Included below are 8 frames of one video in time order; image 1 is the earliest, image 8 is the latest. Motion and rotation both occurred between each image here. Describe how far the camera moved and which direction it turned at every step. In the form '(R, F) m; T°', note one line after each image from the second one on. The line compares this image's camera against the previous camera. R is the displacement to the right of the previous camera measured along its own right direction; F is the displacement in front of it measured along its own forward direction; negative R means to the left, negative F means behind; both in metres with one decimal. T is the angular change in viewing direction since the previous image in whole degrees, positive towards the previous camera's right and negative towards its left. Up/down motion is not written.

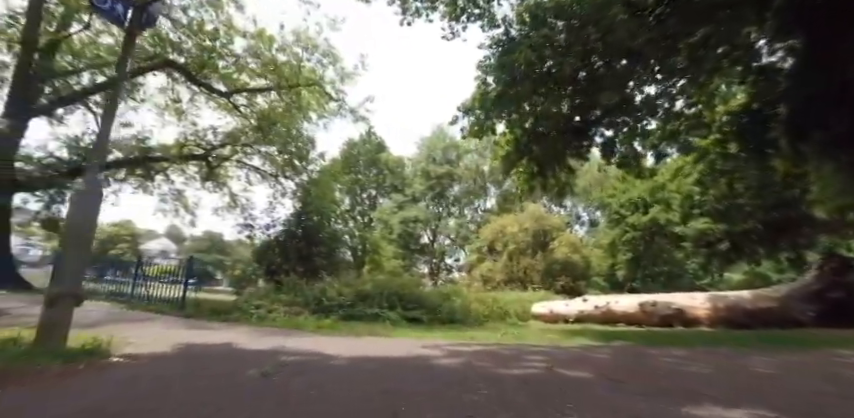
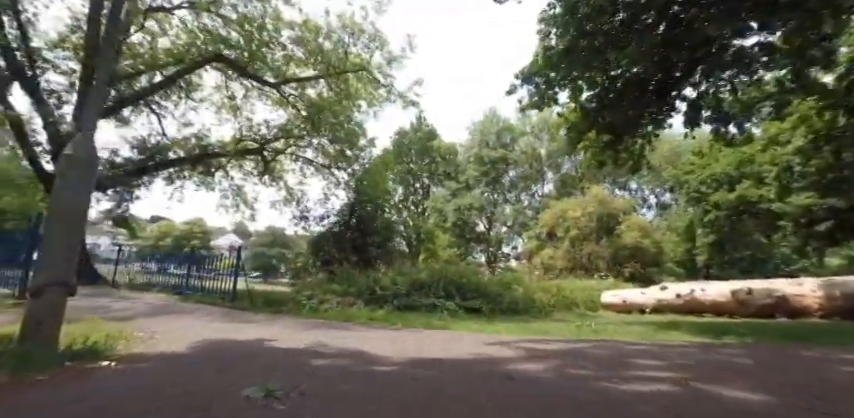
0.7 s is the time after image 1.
(-0.1, +1.0) m; -7°
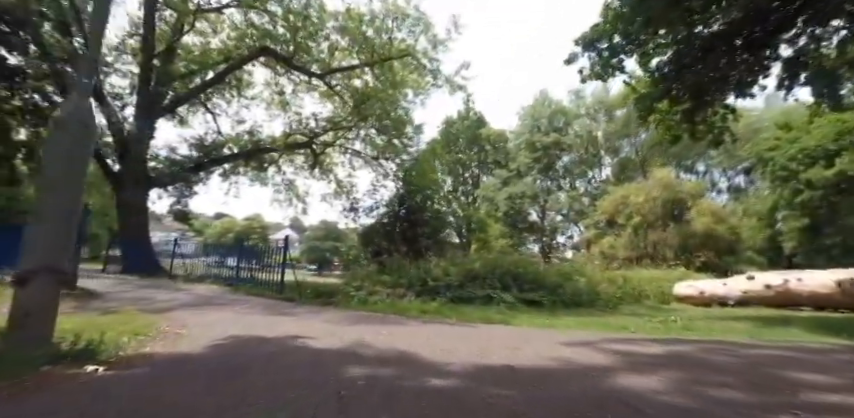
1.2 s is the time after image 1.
(-0.1, +0.7) m; -6°
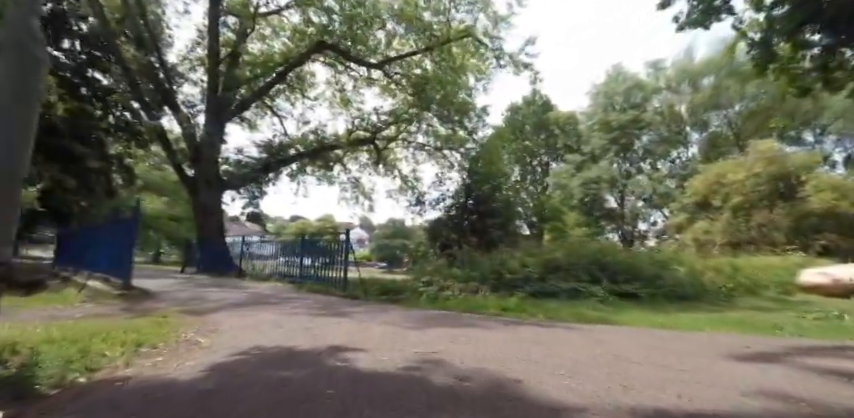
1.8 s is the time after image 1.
(-0.1, +1.0) m; -9°
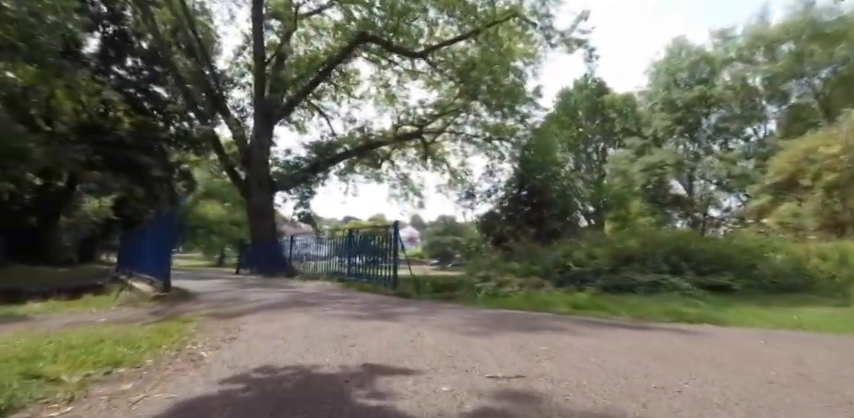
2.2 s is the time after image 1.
(-0.1, +0.8) m; -7°
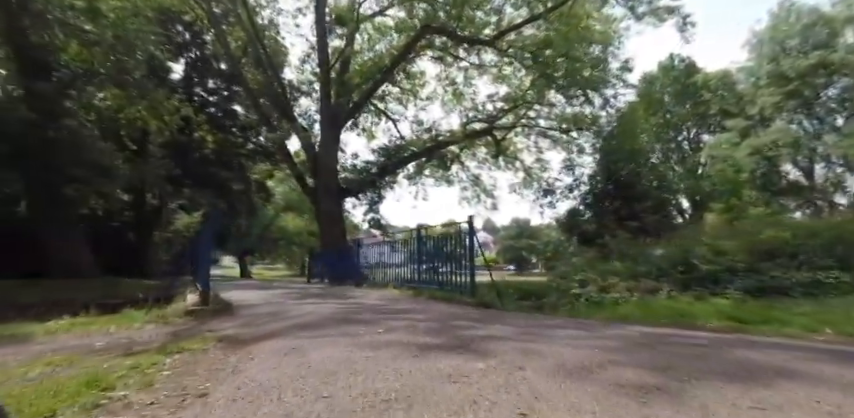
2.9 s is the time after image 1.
(-0.1, +1.2) m; -9°
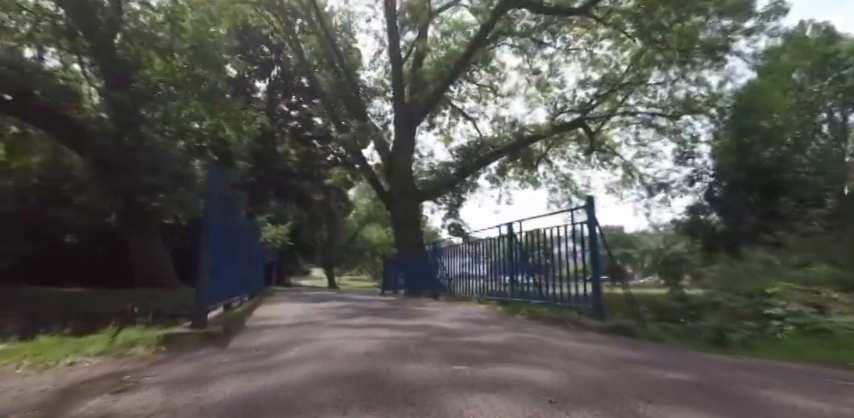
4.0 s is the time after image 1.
(-0.2, +1.9) m; -11°
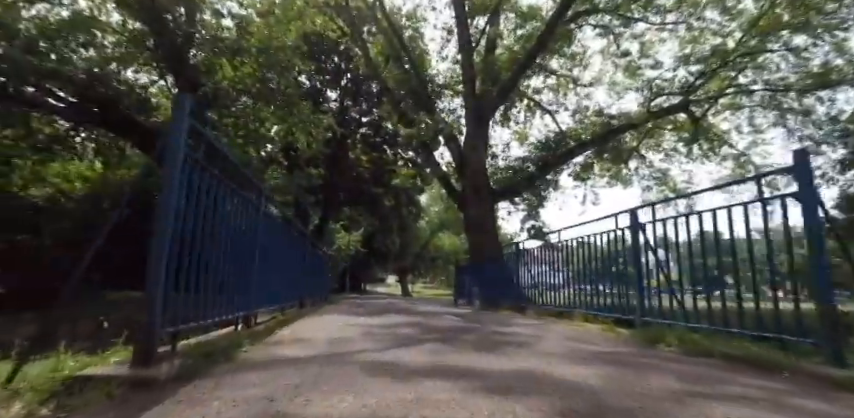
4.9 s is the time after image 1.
(-0.1, +1.5) m; -10°
